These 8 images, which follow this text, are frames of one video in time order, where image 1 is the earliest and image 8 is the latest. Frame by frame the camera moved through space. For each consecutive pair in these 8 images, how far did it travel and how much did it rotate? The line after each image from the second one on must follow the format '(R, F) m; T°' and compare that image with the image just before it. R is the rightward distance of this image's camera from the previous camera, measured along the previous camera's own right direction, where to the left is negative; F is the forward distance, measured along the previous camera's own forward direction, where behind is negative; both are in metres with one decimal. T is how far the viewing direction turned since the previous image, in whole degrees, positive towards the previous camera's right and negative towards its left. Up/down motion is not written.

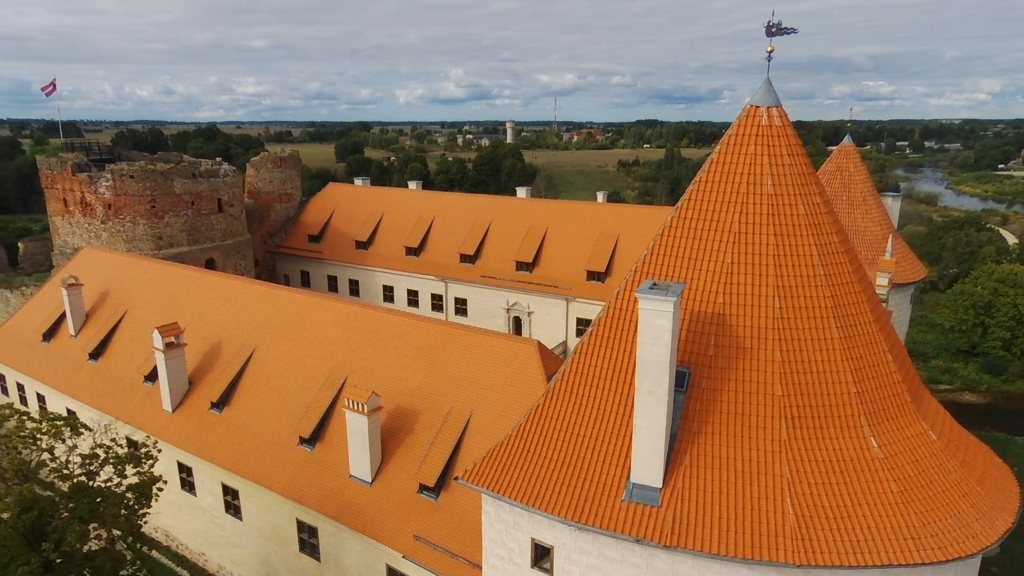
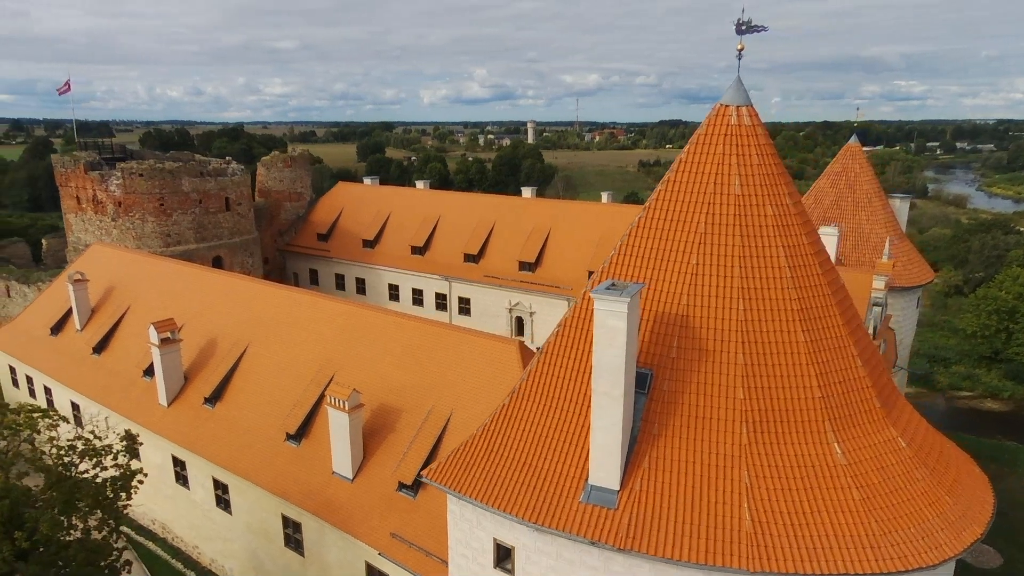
(+0.7, 0.0) m; -2°
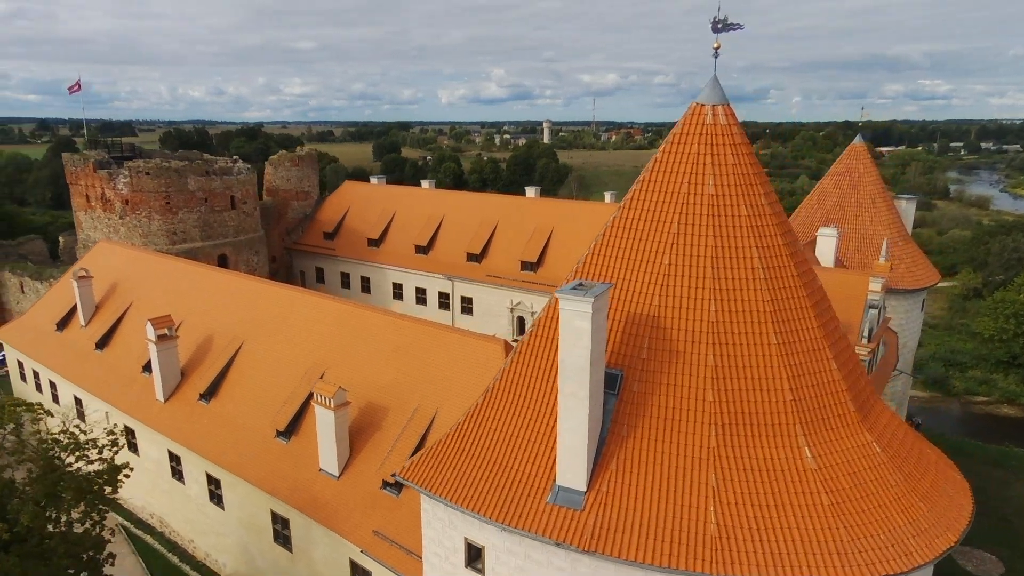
(+0.6, 0.0) m; -1°
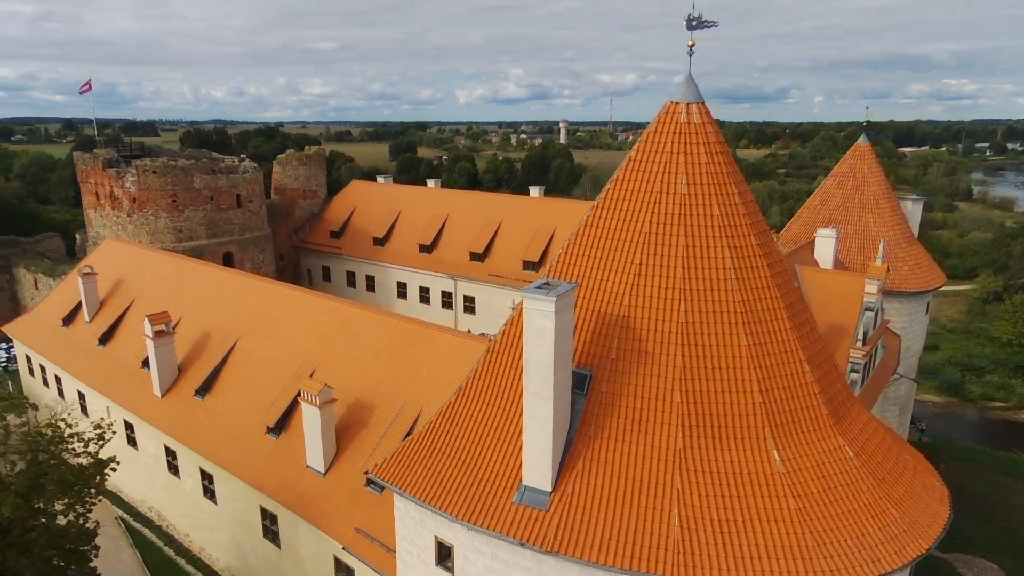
(+0.6, 0.0) m; -2°
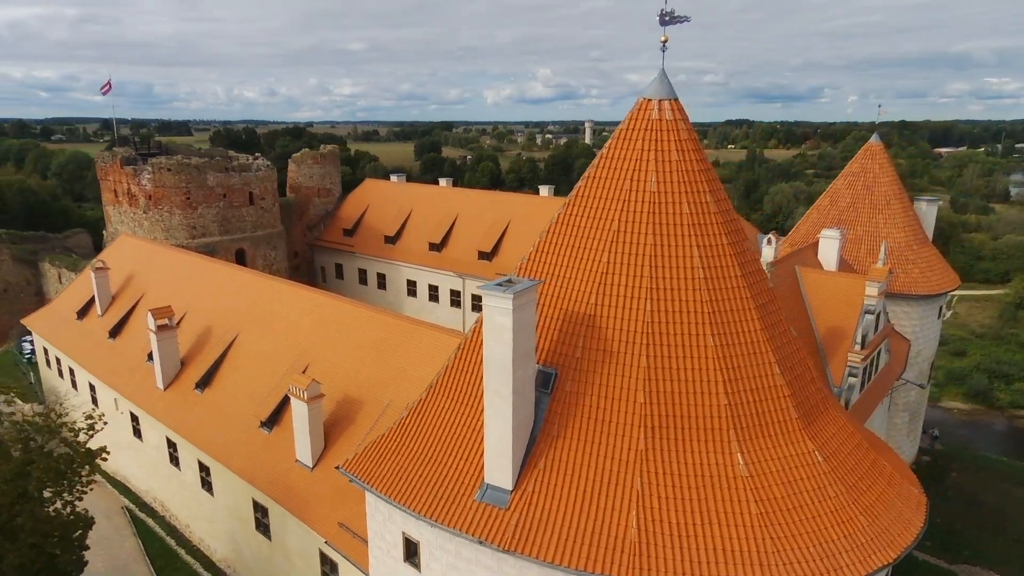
(+0.7, +0.1) m; -2°
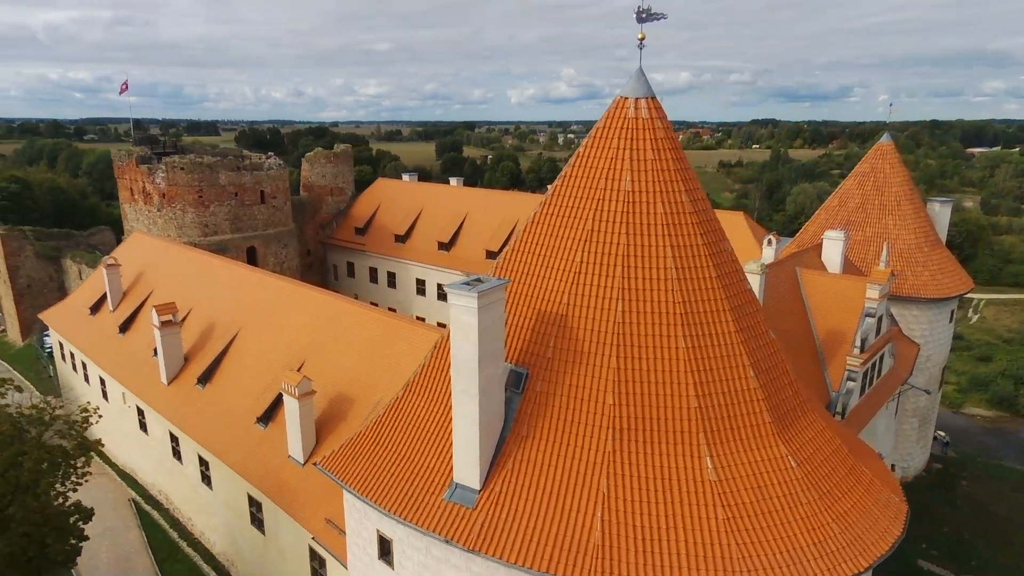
(+0.6, 0.0) m; -2°
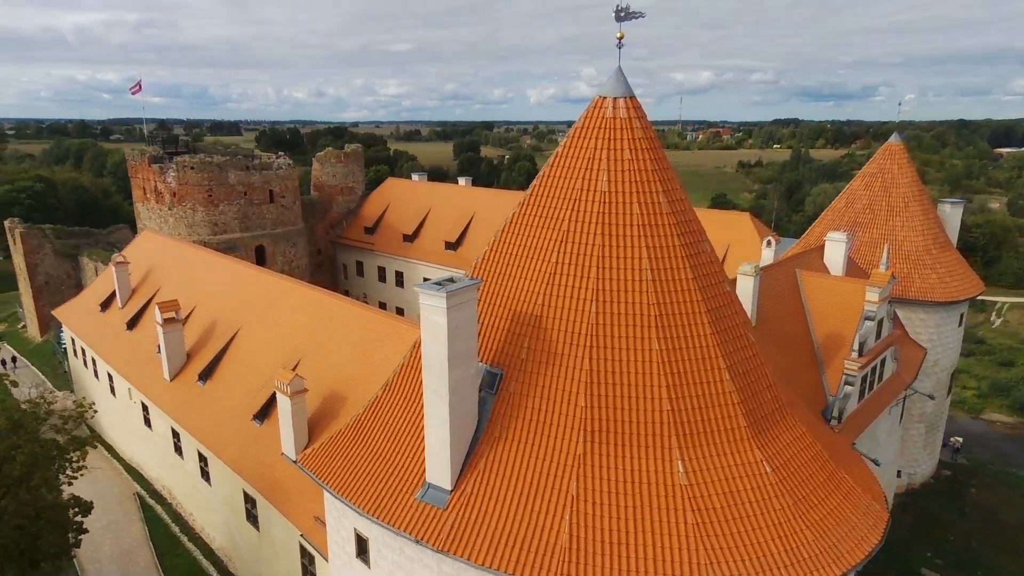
(+0.5, 0.0) m; -2°
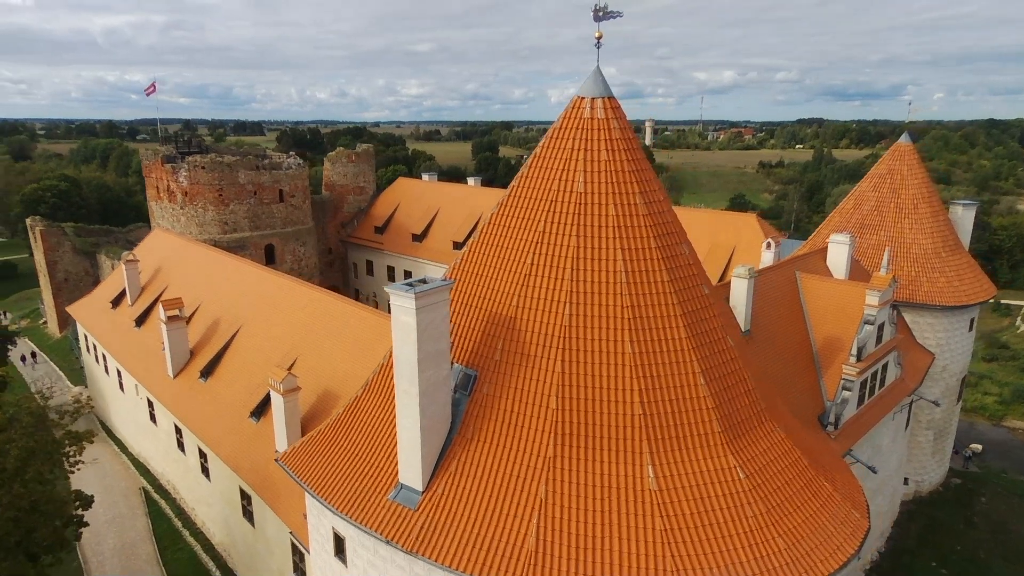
(+0.5, 0.0) m; -2°
